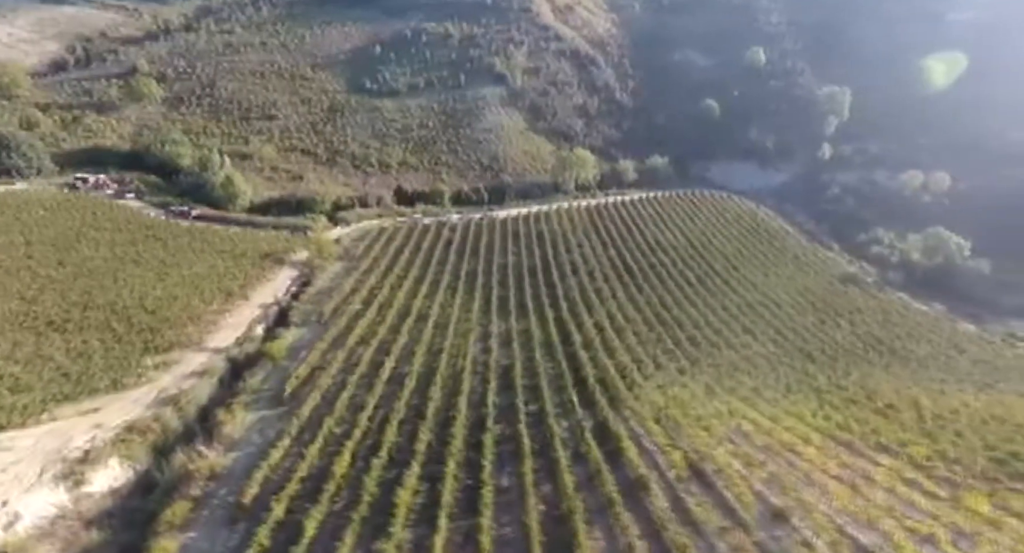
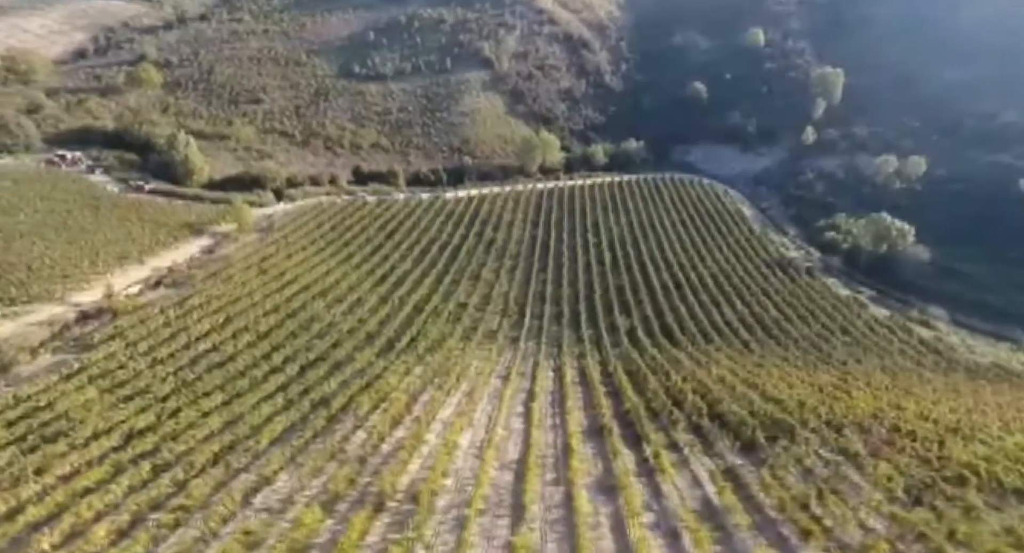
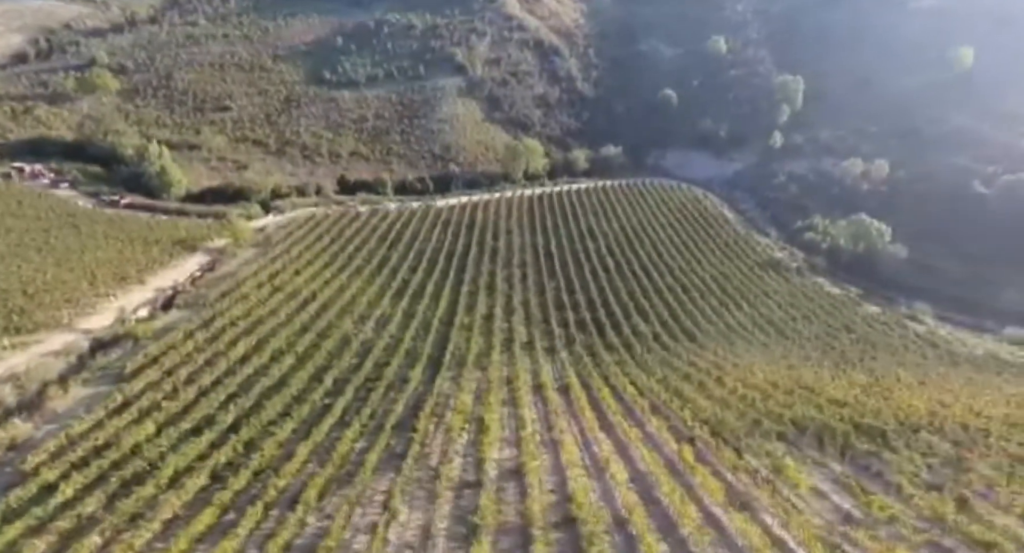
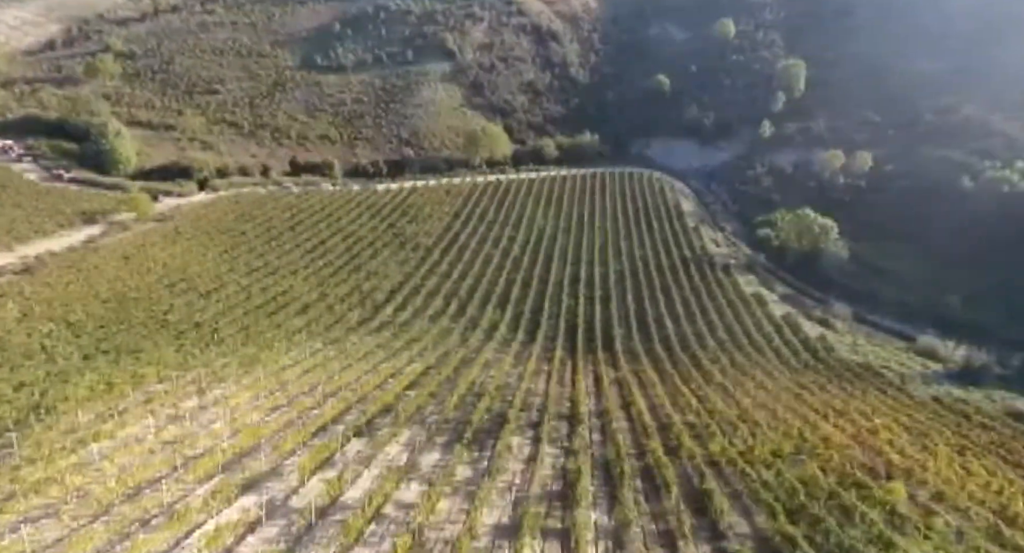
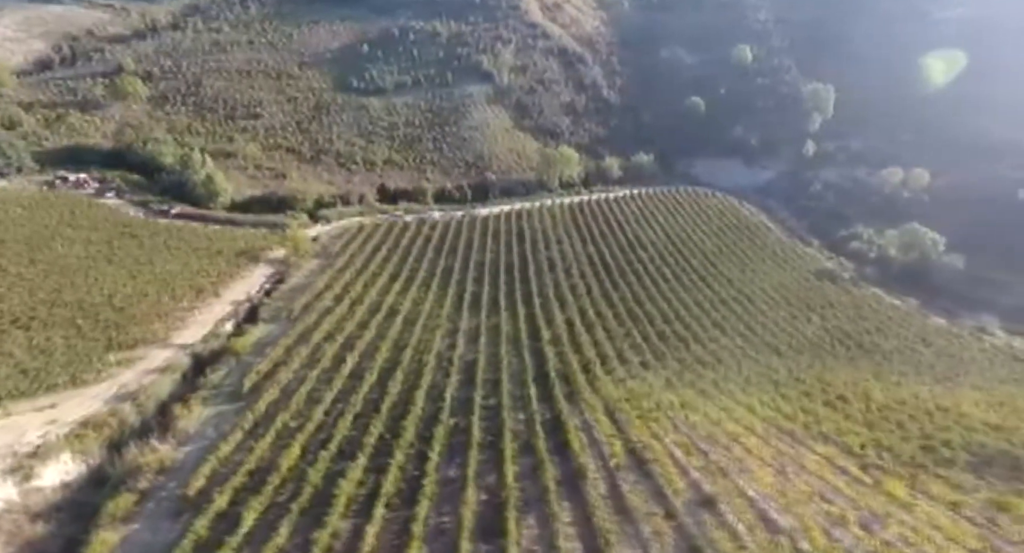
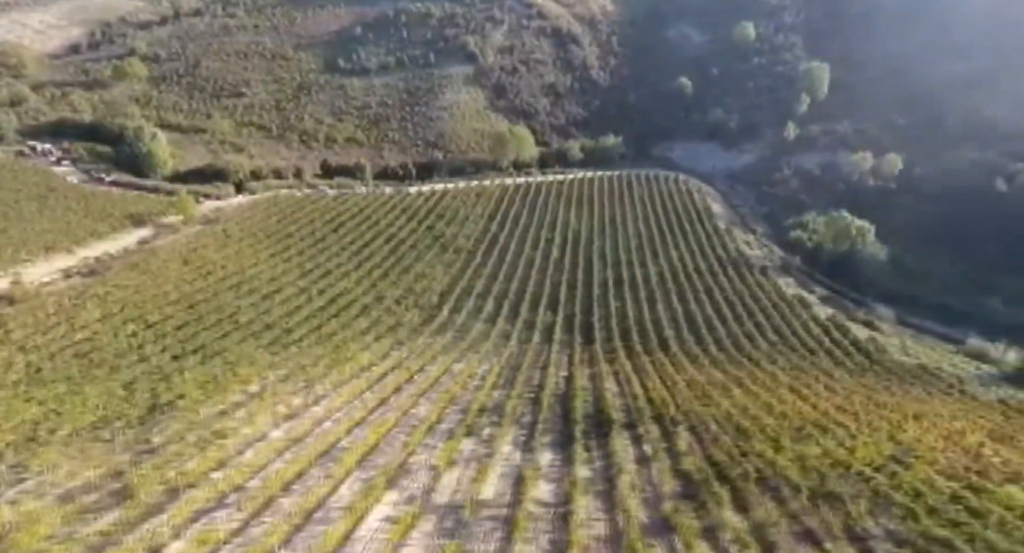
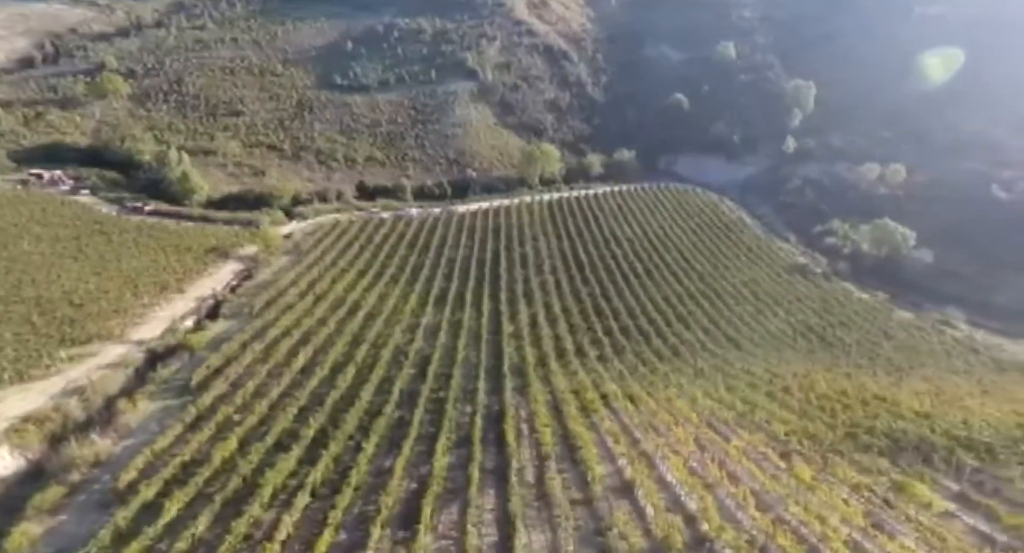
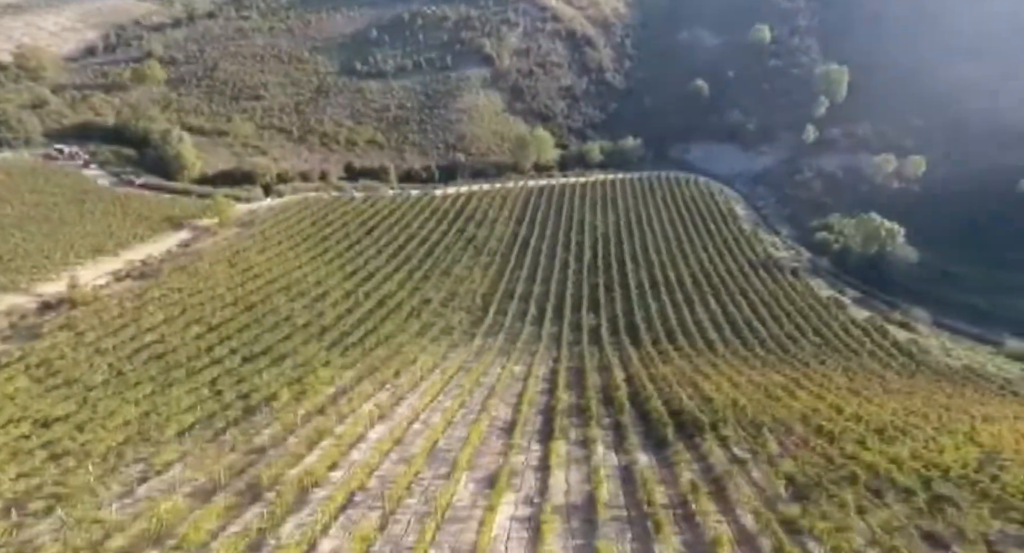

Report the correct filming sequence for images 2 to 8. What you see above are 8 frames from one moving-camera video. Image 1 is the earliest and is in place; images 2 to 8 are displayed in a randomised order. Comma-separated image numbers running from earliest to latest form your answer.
5, 7, 3, 2, 8, 6, 4
